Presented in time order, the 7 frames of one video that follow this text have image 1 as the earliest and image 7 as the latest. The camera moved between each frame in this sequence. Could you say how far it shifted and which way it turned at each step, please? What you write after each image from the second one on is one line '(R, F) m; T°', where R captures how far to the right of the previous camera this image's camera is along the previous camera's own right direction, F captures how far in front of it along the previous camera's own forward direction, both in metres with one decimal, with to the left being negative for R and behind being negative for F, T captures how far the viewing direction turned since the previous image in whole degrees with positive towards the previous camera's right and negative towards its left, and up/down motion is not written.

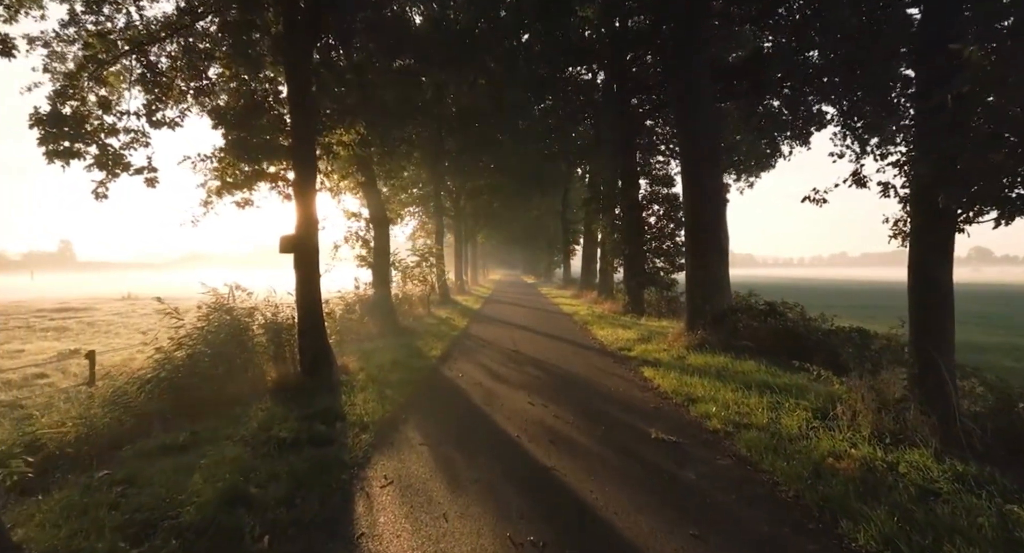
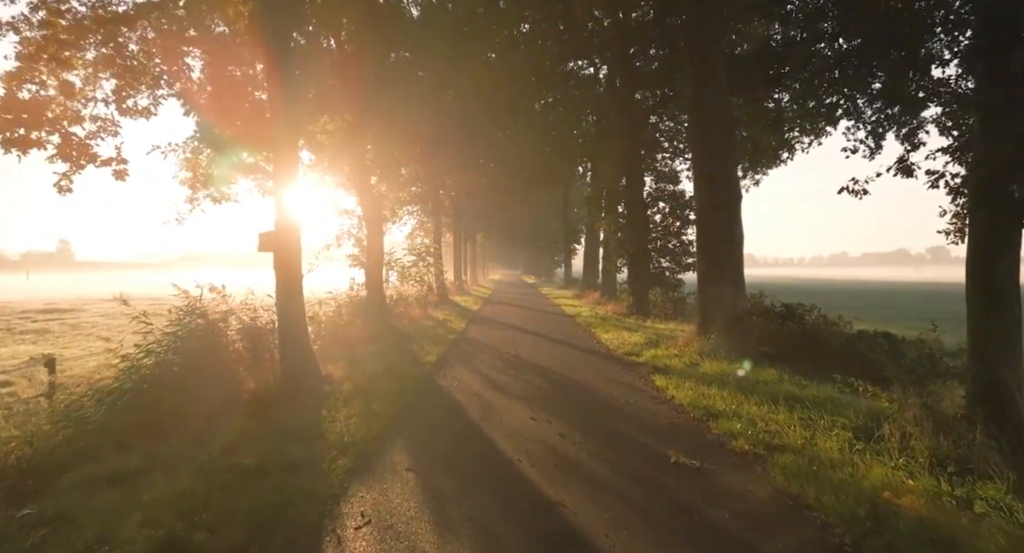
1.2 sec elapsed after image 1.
(0.0, +0.7) m; 0°
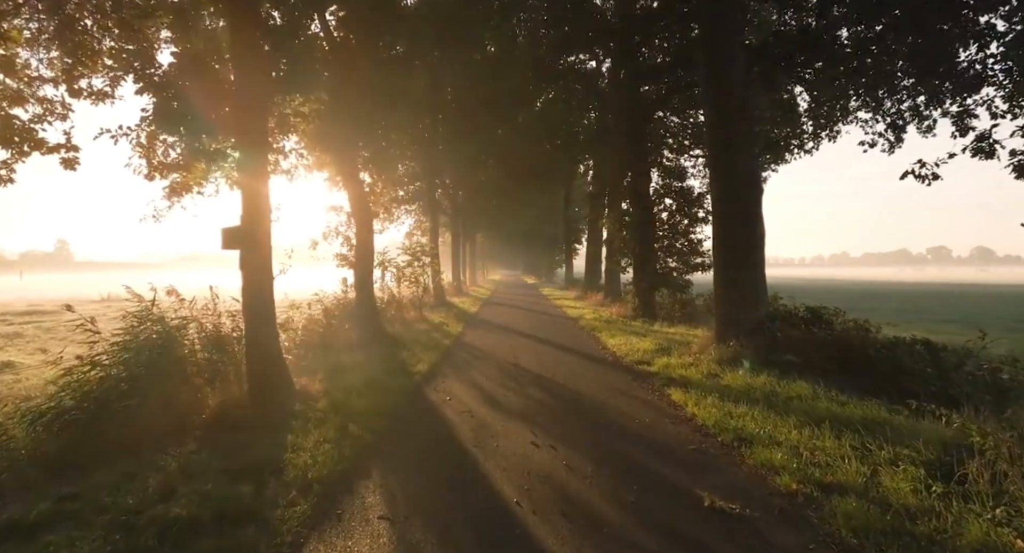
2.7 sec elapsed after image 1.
(0.0, +0.9) m; 0°
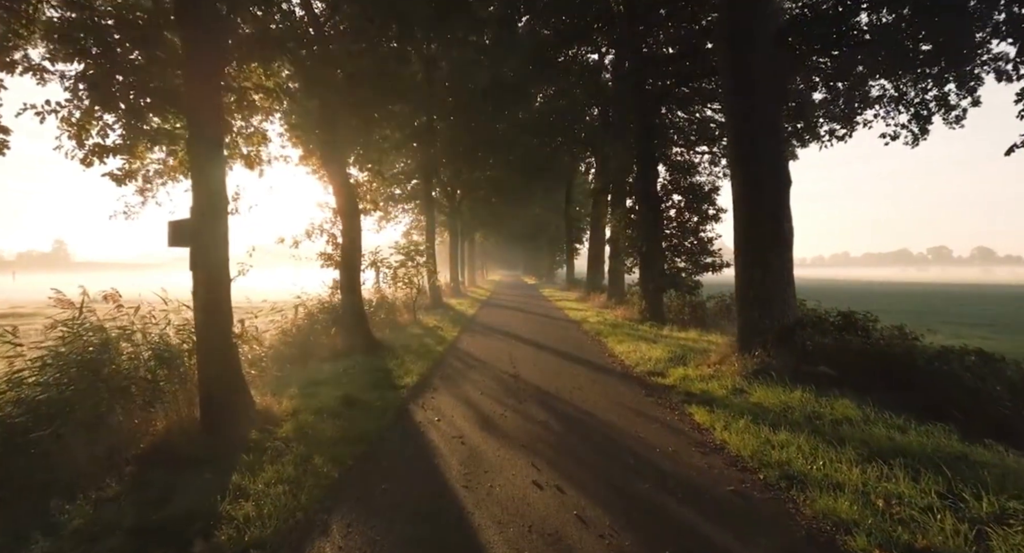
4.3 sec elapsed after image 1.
(0.0, +1.0) m; 0°
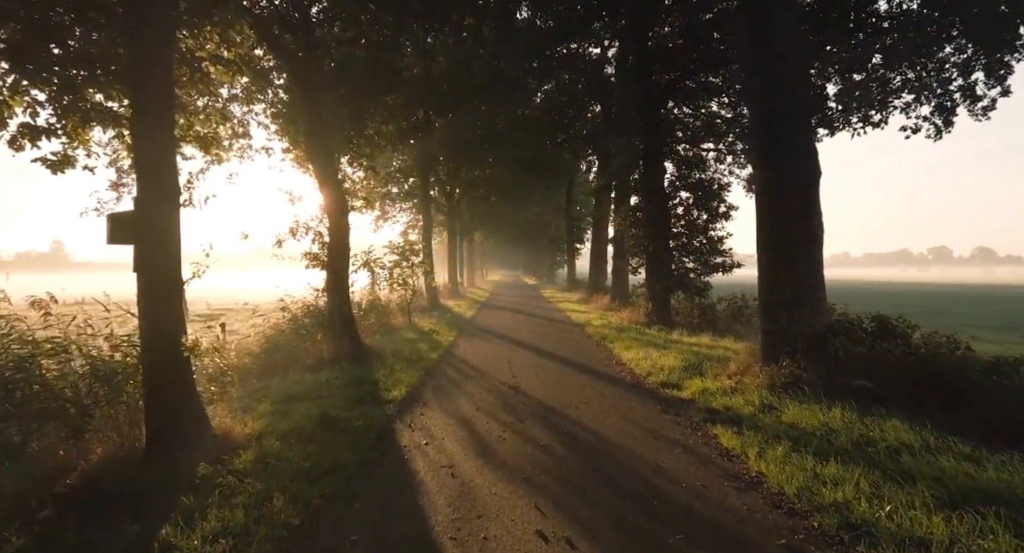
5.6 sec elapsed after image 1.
(0.0, +0.9) m; 0°
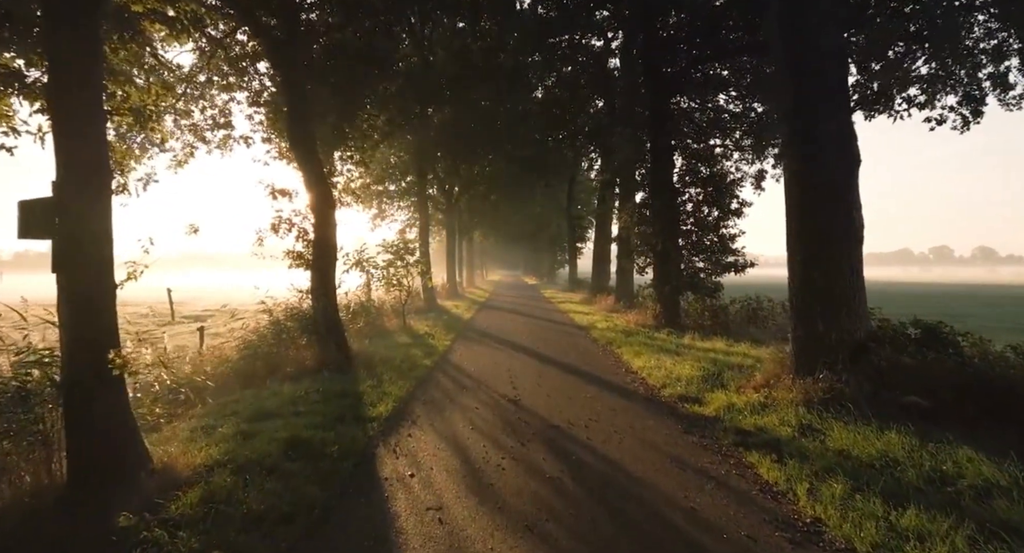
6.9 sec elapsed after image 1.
(0.0, +0.9) m; 0°
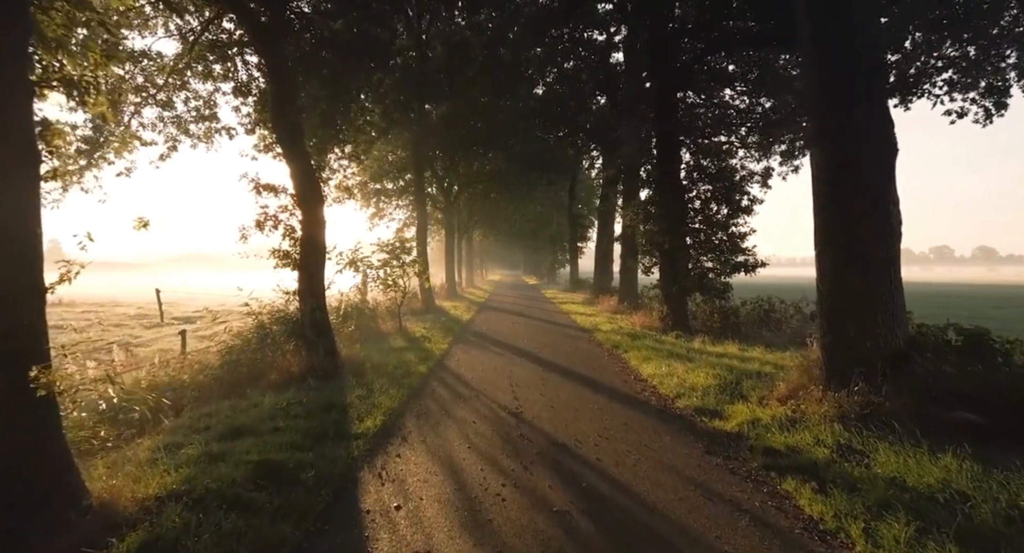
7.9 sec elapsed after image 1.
(0.0, +0.7) m; 0°
